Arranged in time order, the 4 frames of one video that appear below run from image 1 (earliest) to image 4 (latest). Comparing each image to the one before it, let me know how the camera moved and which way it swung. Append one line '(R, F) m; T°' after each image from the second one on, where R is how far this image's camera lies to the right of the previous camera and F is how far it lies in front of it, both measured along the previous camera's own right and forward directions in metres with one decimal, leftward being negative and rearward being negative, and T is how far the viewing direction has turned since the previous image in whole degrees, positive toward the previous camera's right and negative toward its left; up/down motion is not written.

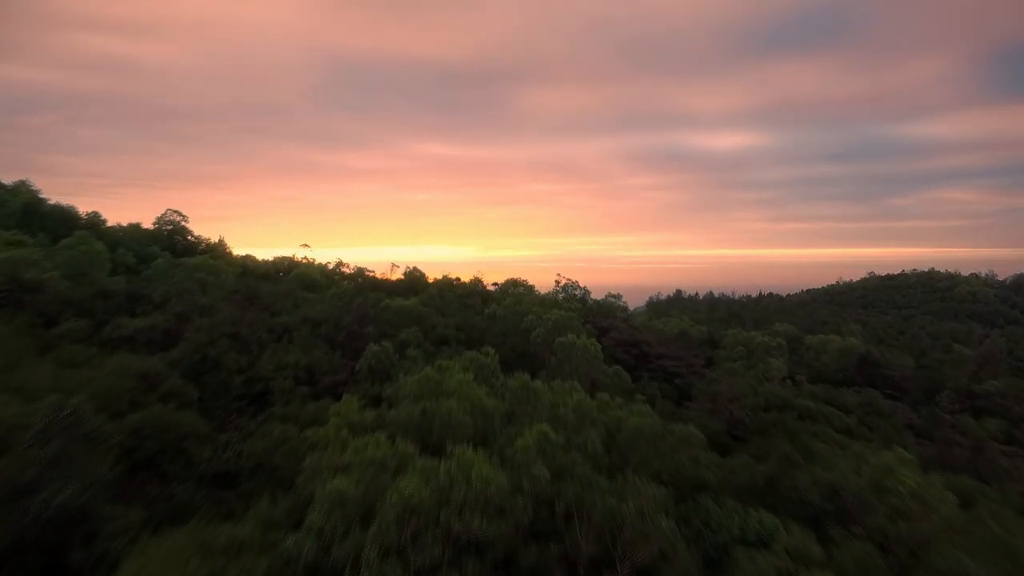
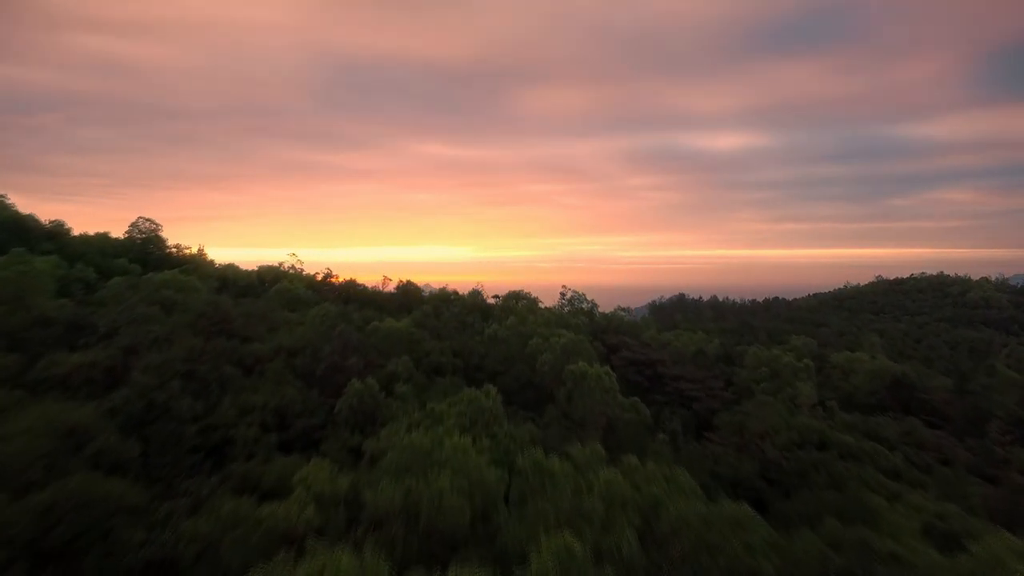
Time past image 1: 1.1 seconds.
(-0.1, +1.5) m; 0°
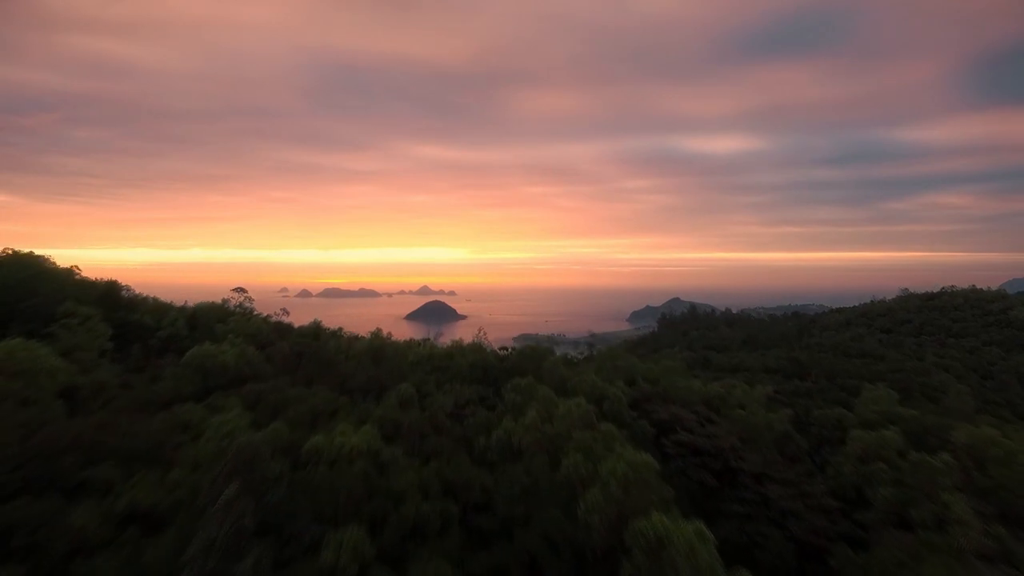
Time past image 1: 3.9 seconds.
(-0.3, +4.6) m; 0°
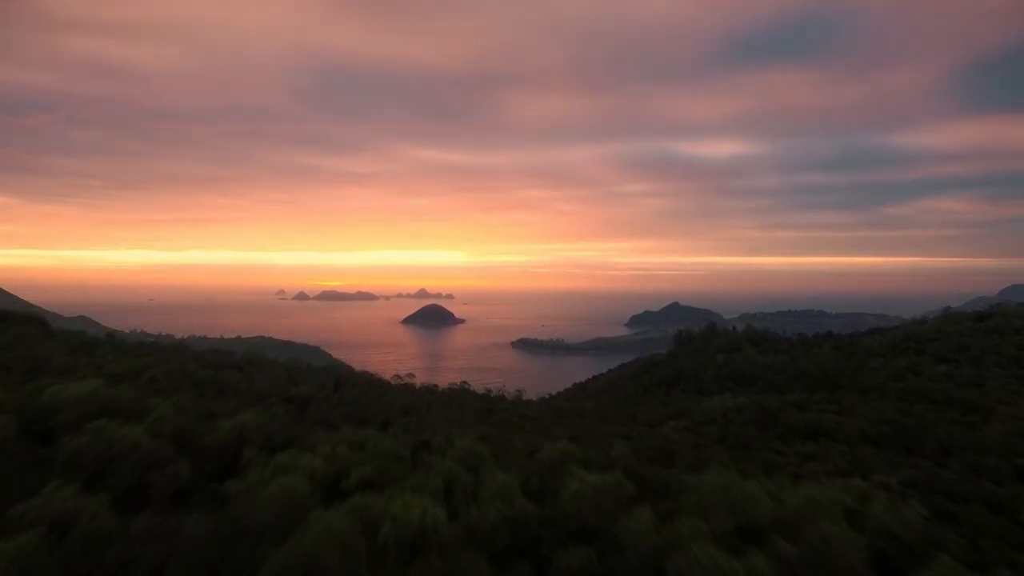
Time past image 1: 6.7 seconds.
(-0.7, +5.7) m; 0°
